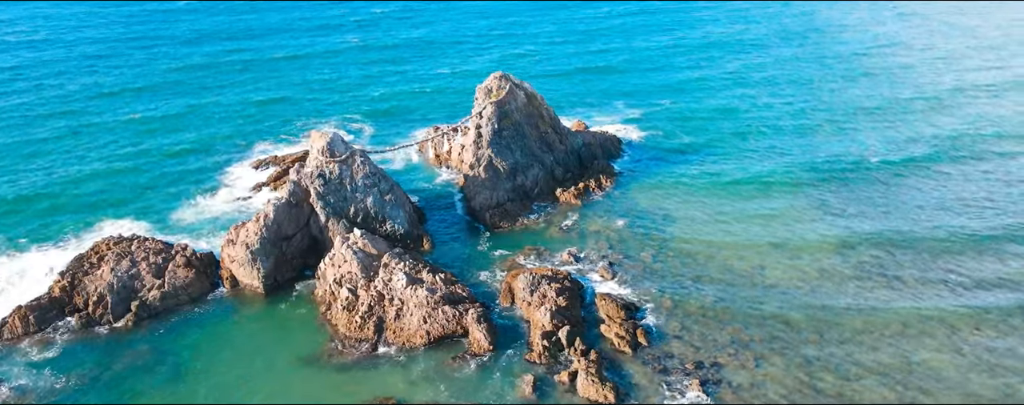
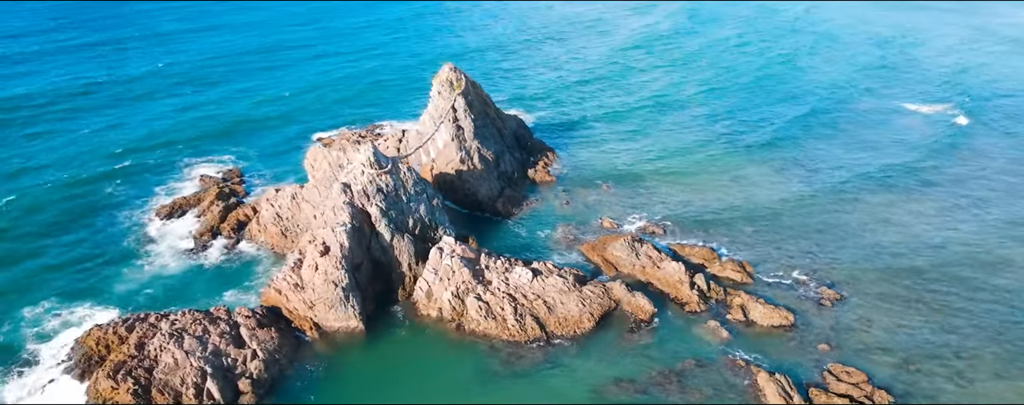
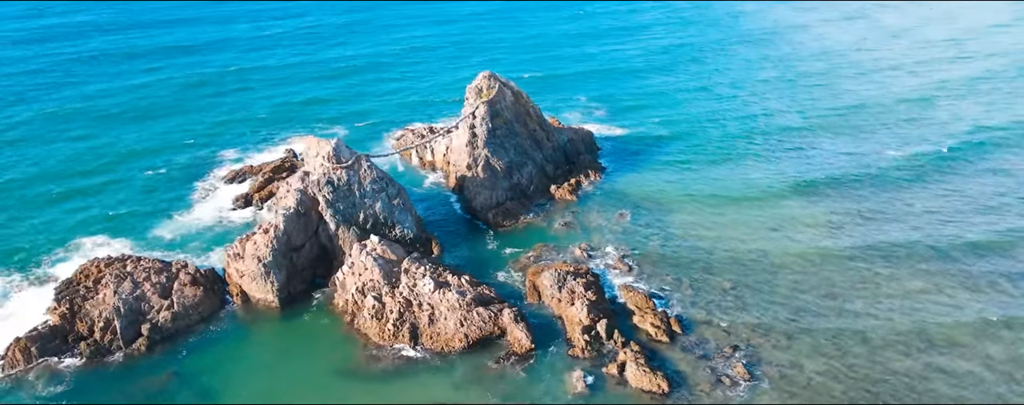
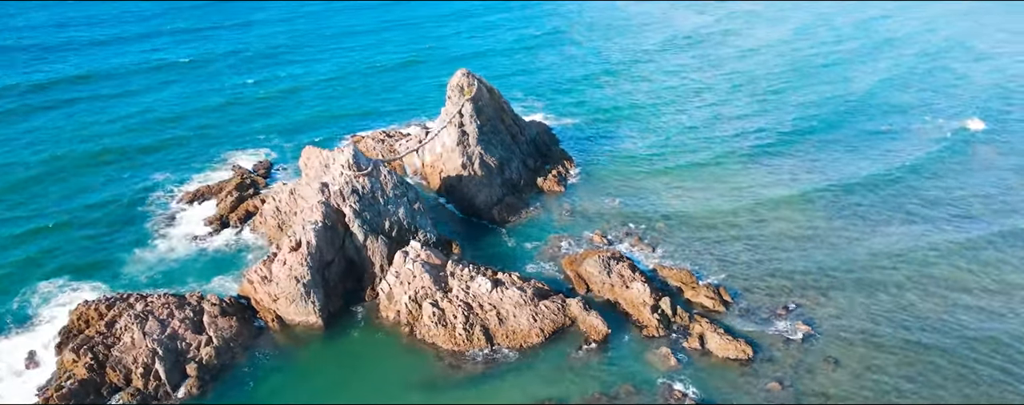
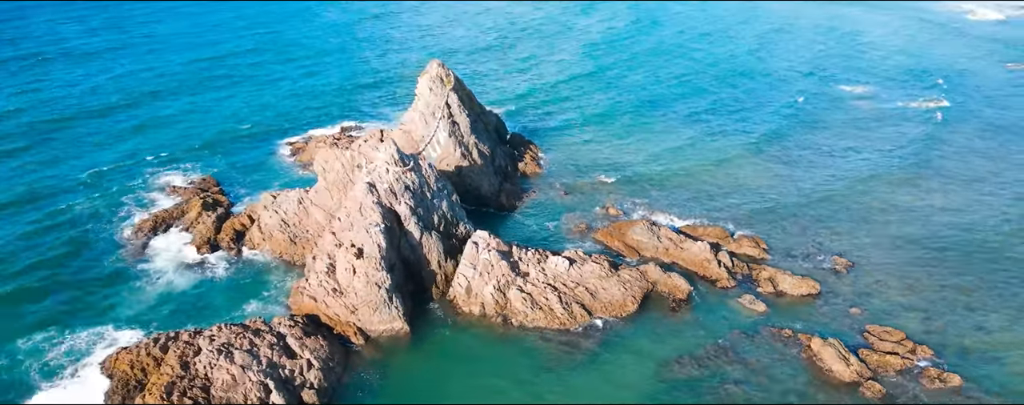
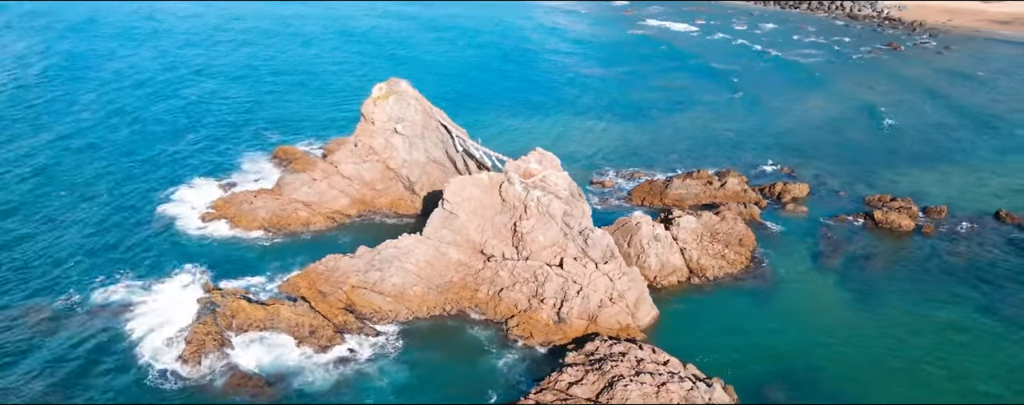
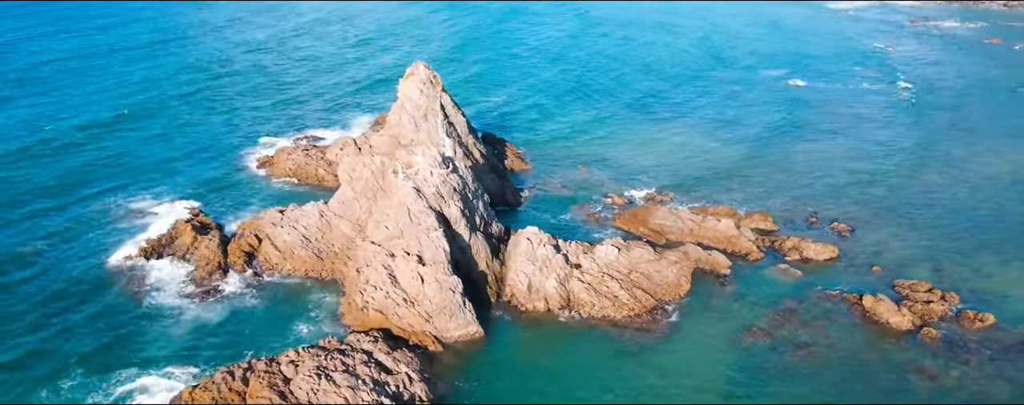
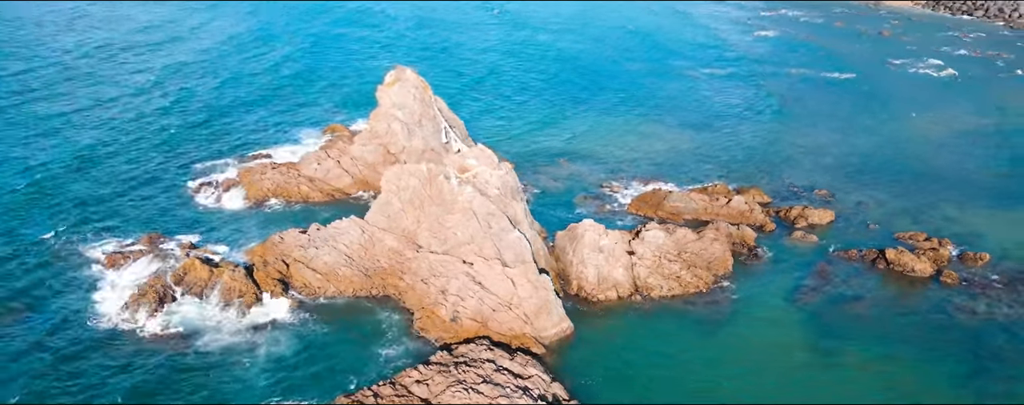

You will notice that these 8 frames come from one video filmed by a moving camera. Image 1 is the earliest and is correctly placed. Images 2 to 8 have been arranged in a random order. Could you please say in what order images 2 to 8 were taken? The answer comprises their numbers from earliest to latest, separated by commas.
3, 4, 2, 5, 7, 8, 6
